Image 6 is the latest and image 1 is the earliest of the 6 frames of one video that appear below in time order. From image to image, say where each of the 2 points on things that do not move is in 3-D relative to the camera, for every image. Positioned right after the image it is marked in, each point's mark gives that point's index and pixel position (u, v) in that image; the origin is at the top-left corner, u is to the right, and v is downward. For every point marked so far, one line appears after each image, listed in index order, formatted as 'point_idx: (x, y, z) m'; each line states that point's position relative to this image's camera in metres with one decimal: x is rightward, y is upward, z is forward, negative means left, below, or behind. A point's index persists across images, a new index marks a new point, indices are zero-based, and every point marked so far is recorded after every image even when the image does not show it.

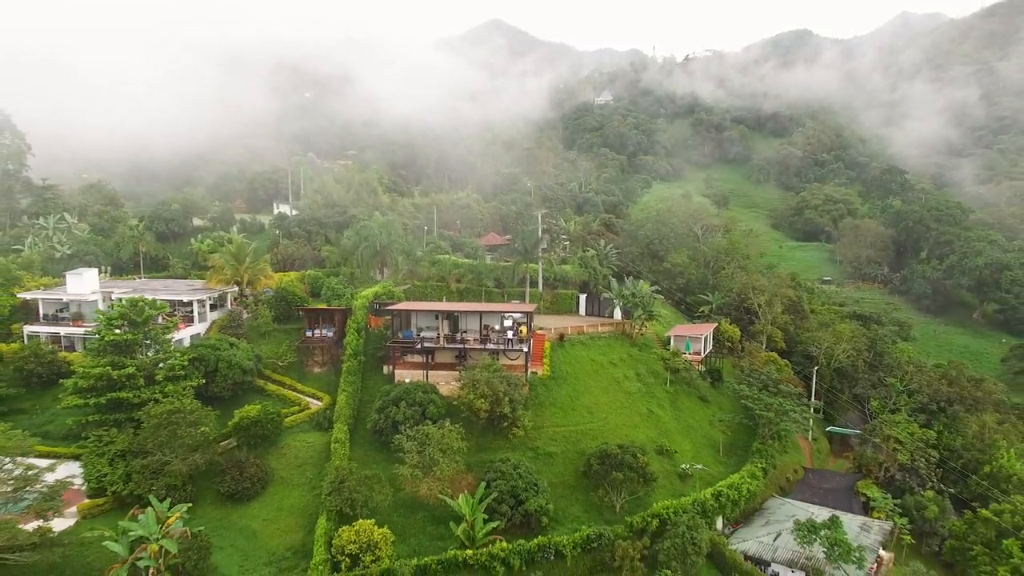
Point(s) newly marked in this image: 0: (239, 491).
0: (-8.8, -6.6, +18.7) m
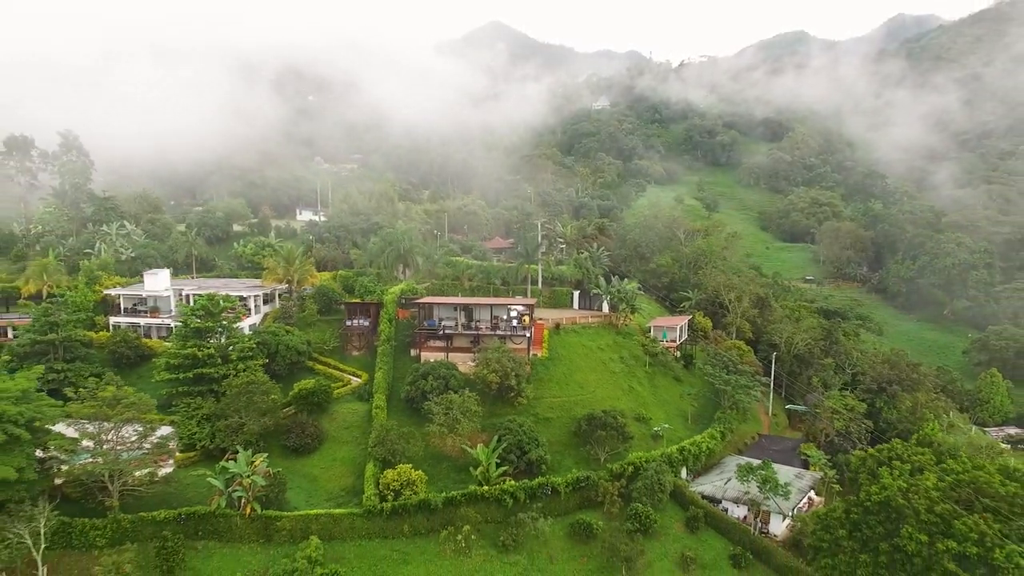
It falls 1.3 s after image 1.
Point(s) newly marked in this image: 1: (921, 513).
0: (-8.6, -6.4, +23.6) m
1: (+12.5, -6.7, +17.7) m
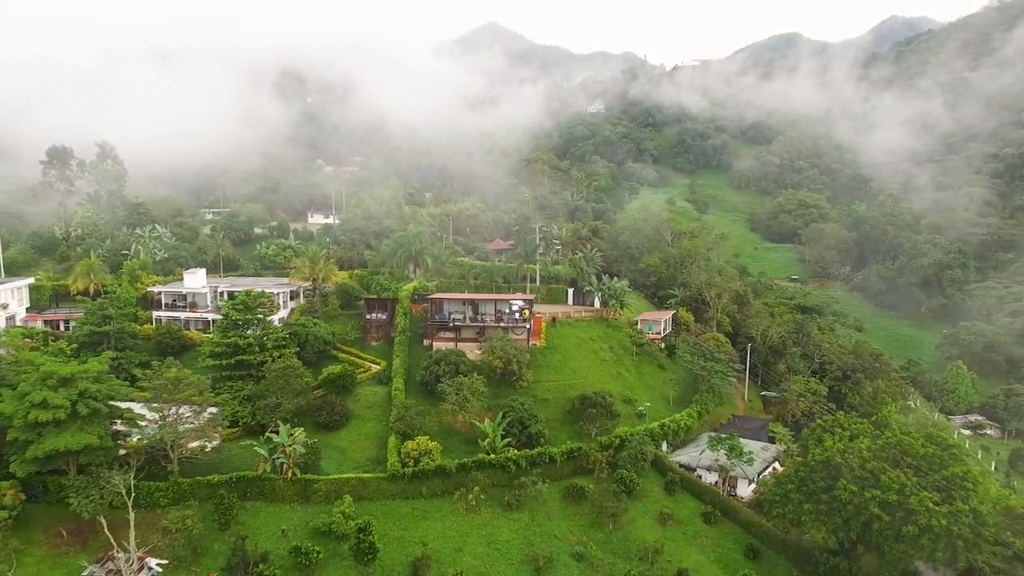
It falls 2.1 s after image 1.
0: (-8.5, -6.3, +27.1) m
1: (+12.7, -6.6, +21.3) m
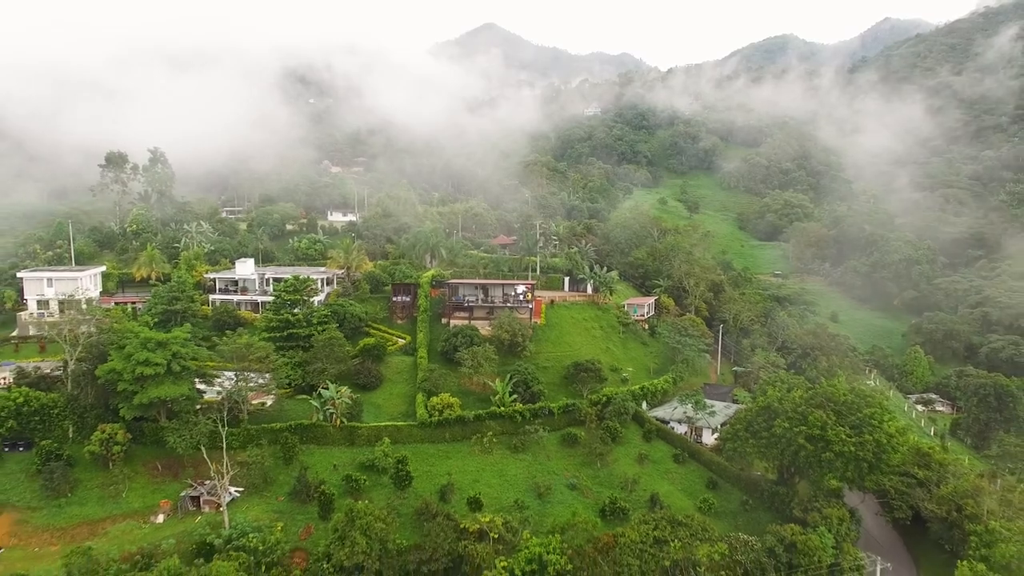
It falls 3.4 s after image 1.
0: (-8.1, -5.4, +32.7) m
1: (+13.0, -5.7, +27.1) m
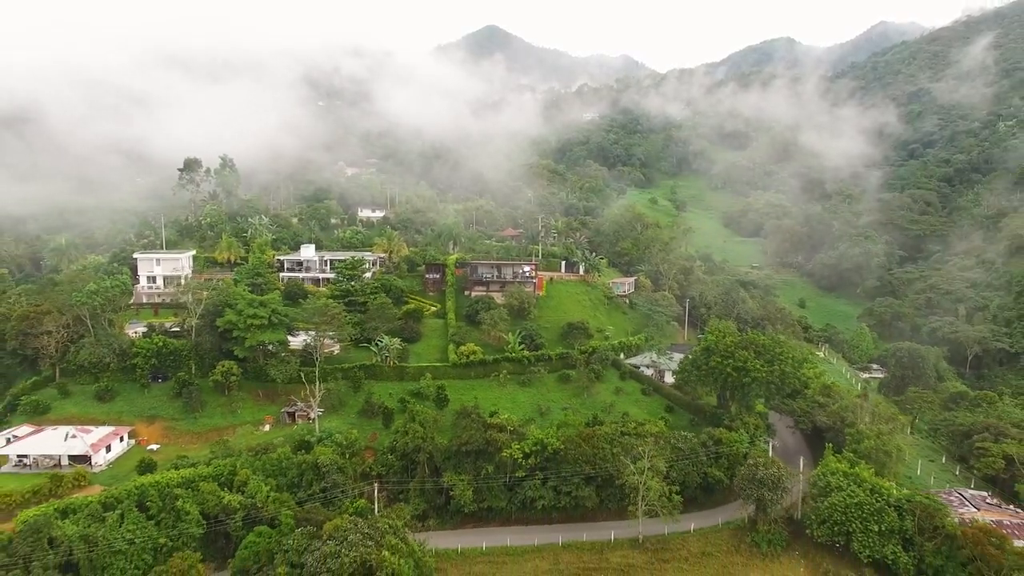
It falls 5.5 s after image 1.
0: (-7.5, -3.7, +42.9) m
1: (+13.7, -4.1, +37.2) m
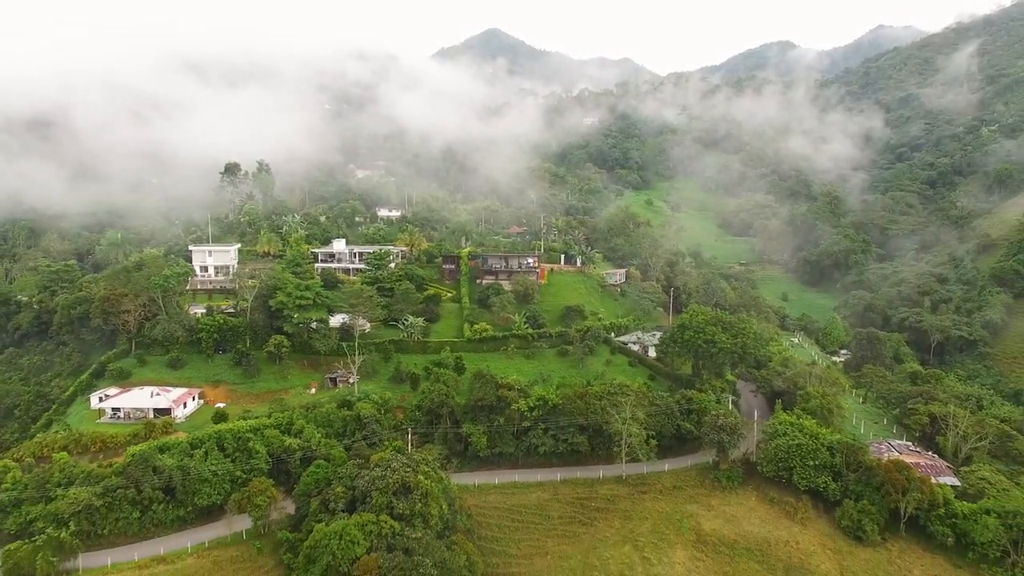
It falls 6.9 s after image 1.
0: (-7.0, -2.6, +49.9) m
1: (+14.2, -3.0, +44.2) m
